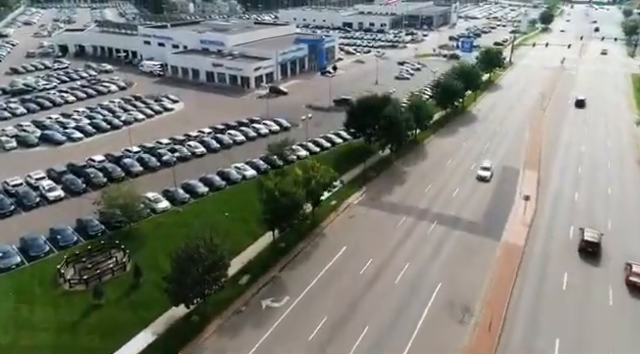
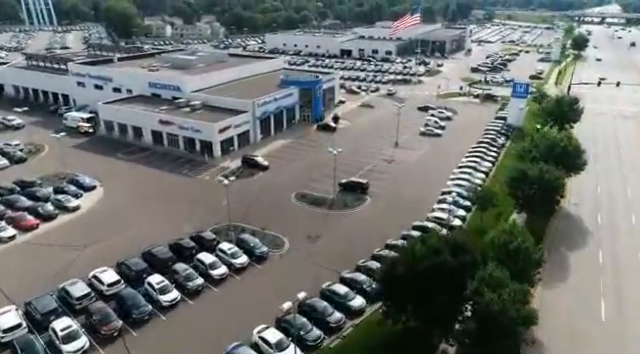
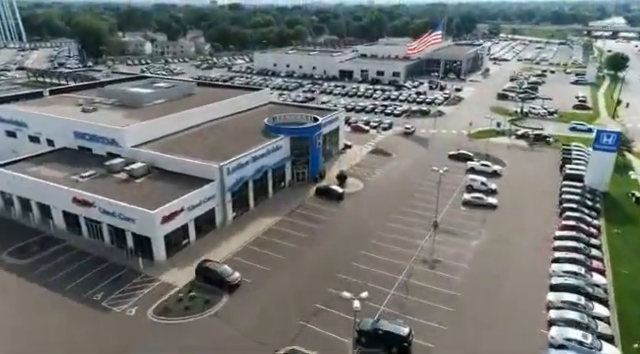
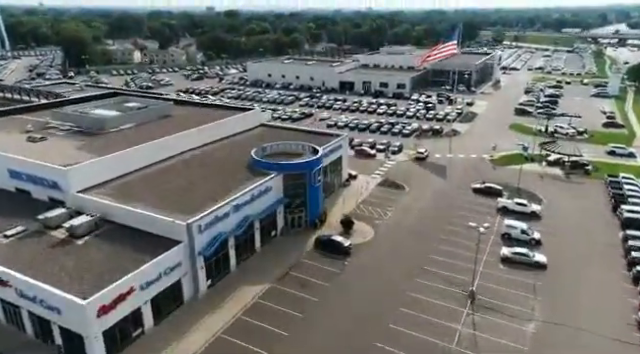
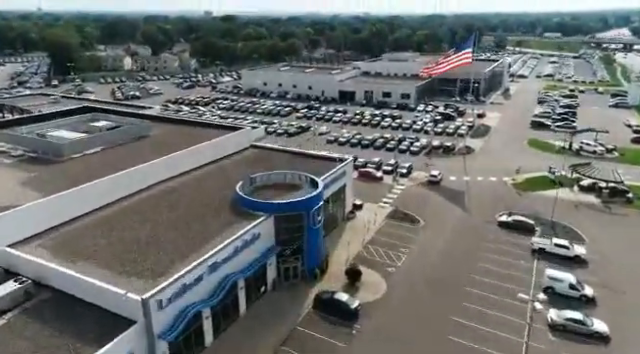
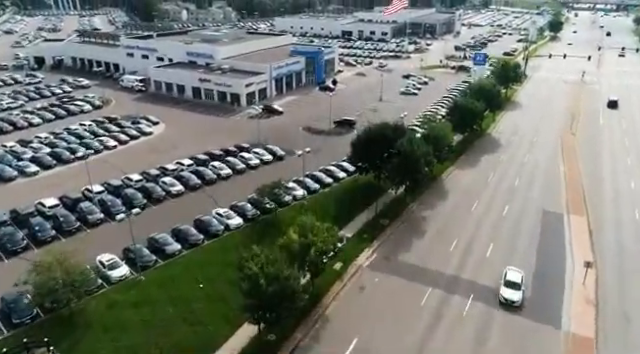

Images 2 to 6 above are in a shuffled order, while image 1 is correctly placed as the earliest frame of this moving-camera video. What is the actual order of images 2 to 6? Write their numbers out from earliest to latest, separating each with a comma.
6, 2, 3, 4, 5
